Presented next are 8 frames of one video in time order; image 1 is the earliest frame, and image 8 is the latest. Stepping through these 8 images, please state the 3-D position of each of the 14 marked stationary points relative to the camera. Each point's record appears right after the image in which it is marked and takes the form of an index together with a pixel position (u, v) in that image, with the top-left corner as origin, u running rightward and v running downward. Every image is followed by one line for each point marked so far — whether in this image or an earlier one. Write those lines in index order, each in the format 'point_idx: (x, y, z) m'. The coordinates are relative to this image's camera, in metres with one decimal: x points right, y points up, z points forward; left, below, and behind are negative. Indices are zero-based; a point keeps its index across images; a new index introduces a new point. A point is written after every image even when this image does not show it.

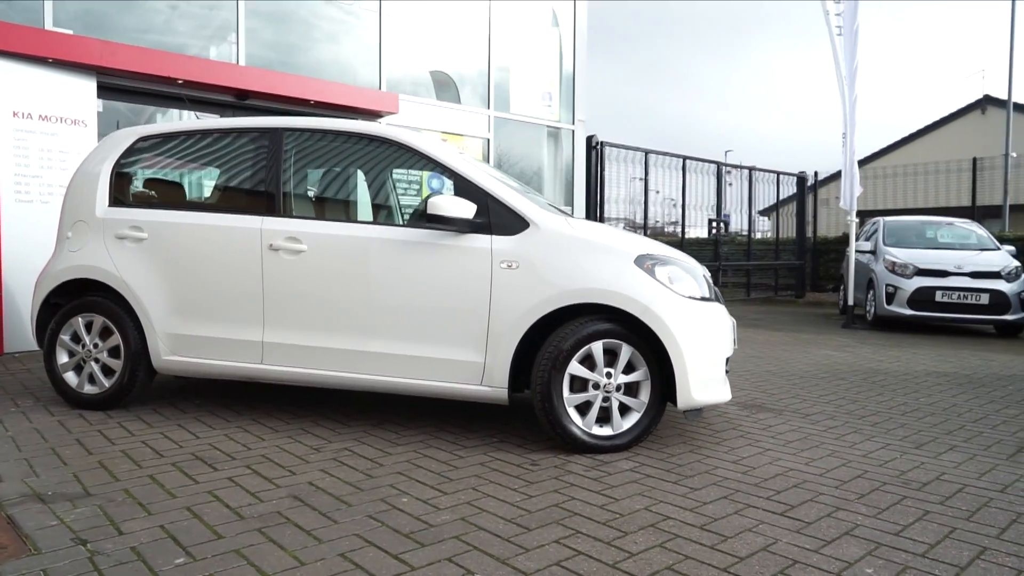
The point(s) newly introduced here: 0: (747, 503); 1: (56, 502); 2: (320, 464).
0: (+1.2, -1.0, +3.4) m
1: (-2.1, -1.0, +3.3) m
2: (-1.0, -1.0, +3.9) m
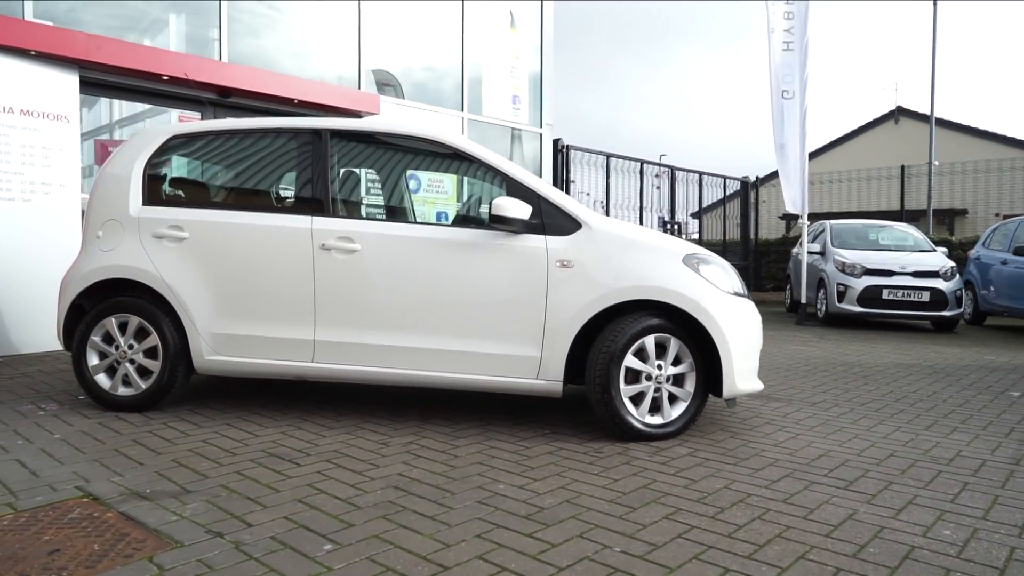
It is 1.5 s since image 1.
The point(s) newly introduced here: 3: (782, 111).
0: (+1.6, -1.0, +3.8) m
1: (-1.6, -1.0, +3.3) m
2: (-0.6, -1.0, +4.1) m
3: (+4.8, +3.2, +12.8) m
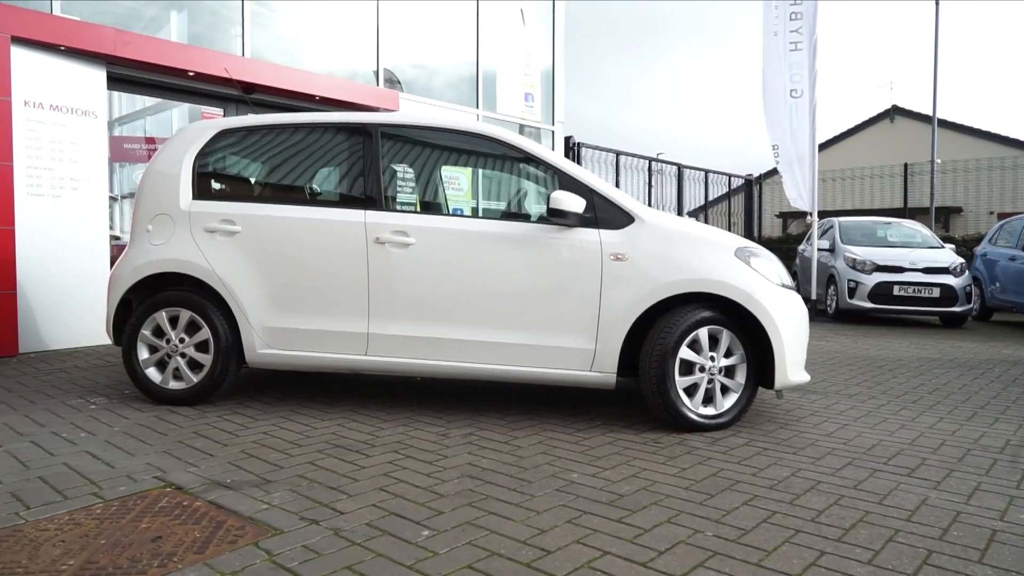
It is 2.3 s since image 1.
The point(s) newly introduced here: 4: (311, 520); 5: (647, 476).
0: (+2.0, -1.0, +3.9) m
1: (-1.2, -0.9, +3.4) m
2: (-0.3, -0.9, +4.1) m
3: (+5.0, +3.2, +12.9) m
4: (-0.8, -1.0, +3.0) m
5: (+0.7, -1.0, +3.6) m
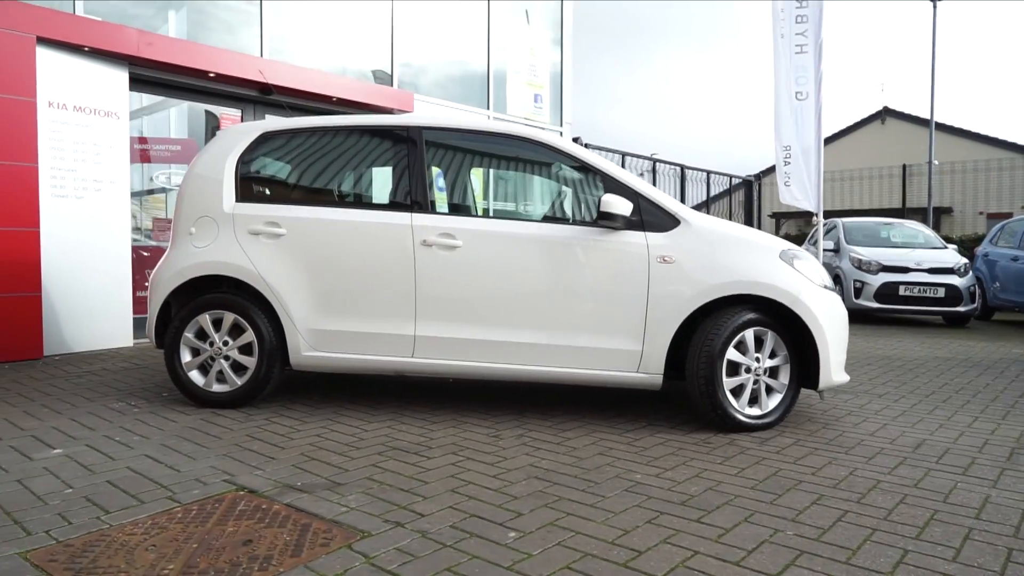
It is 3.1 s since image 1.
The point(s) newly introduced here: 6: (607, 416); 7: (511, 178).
0: (+2.3, -1.0, +3.9) m
1: (-0.9, -1.0, +3.4) m
2: (0.0, -0.9, +4.1) m
3: (+5.2, +3.2, +13.0) m
4: (-0.5, -1.0, +3.0) m
5: (+1.0, -1.0, +3.7) m
6: (+0.6, -0.9, +4.8) m
7: (0.0, +0.8, +4.9) m
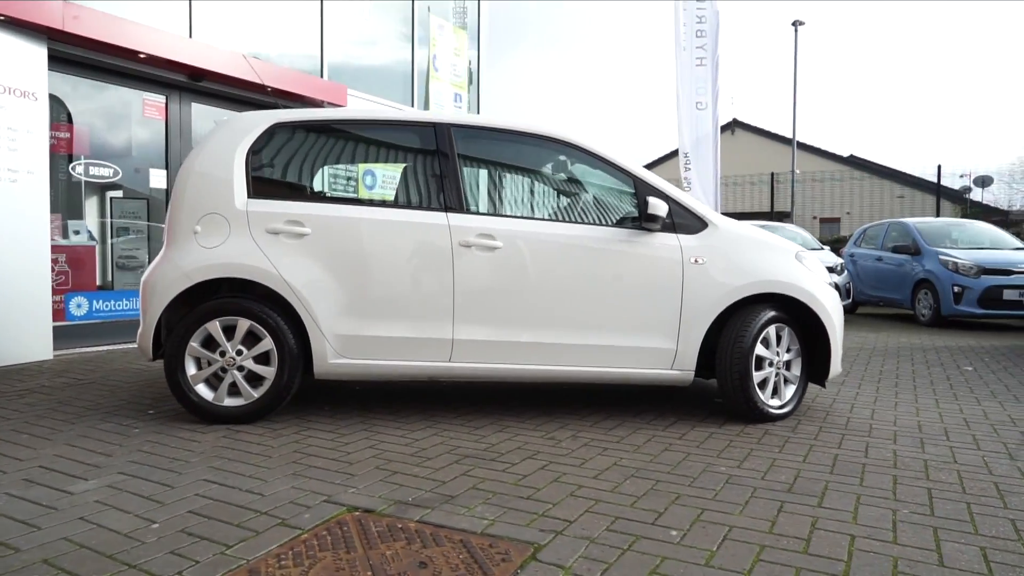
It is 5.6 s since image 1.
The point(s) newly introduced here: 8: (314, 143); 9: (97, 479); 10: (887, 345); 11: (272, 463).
0: (+2.7, -1.0, +4.4) m
1: (-0.3, -1.0, +3.2) m
2: (+0.4, -0.9, +4.1) m
3: (+3.6, +3.3, +13.9) m
4: (+0.2, -1.0, +2.9) m
5: (+1.5, -1.0, +3.9) m
6: (+0.9, -0.9, +5.0) m
7: (+0.2, +0.8, +4.9) m
8: (-1.3, +1.0, +4.8) m
9: (-2.0, -0.9, +3.5) m
10: (+5.1, -0.8, +9.7) m
11: (-1.3, -0.9, +3.8) m
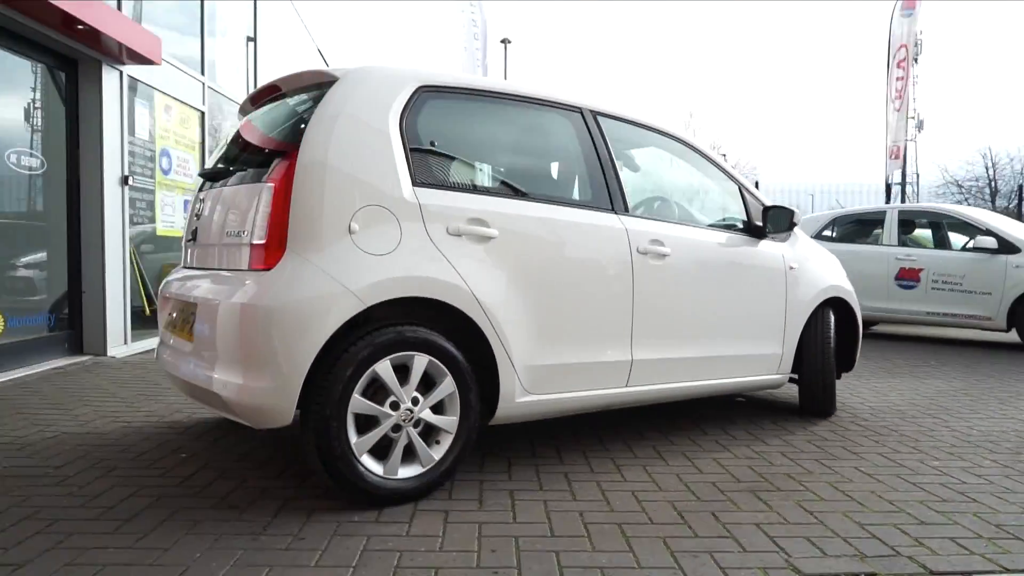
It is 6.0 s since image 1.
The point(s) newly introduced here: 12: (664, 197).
0: (+3.5, -1.0, +5.4) m
1: (+1.5, -1.0, +2.8) m
2: (+1.7, -1.0, +4.0) m
3: (-0.6, +3.2, +14.0) m
4: (+2.1, -1.0, +2.8) m
5: (+2.7, -1.0, +4.4) m
6: (+1.6, -0.9, +4.9) m
7: (+1.1, +0.7, +4.6) m
8: (-0.2, +0.9, +3.7) m
9: (-0.1, -1.0, +2.2) m
10: (+2.9, -0.8, +11.2) m
11: (+0.4, -1.0, +2.8) m
12: (+1.0, +0.6, +4.5) m
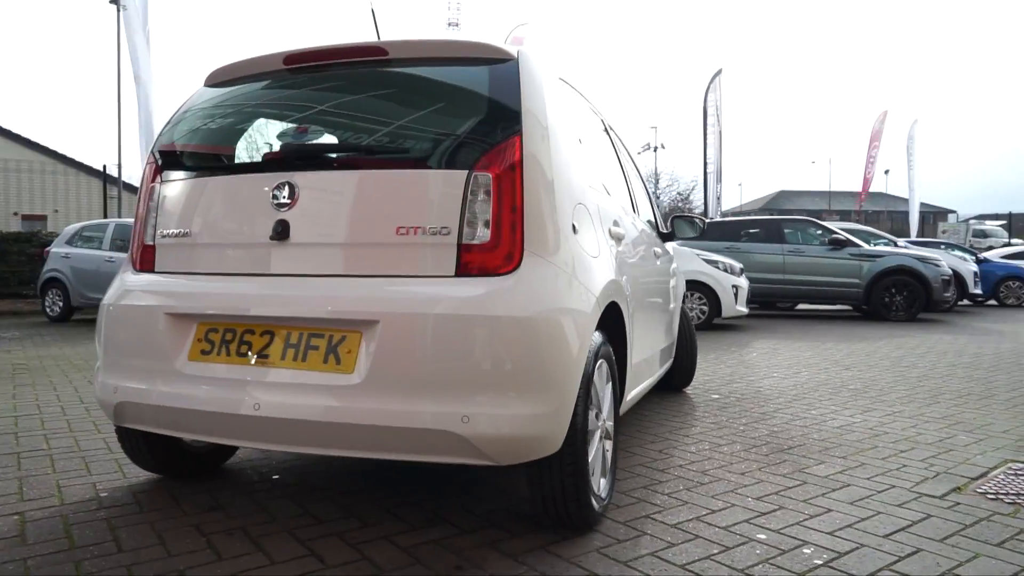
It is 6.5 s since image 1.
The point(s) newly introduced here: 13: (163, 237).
0: (+2.4, -0.9, +7.1) m
1: (+2.3, -1.0, +3.8) m
2: (+1.7, -1.0, +4.9) m
3: (-6.0, +3.1, +11.8) m
4: (+2.7, -1.0, +4.2) m
5: (+2.4, -0.9, +5.8) m
6: (+1.2, -0.9, +5.7) m
7: (+0.9, +0.7, +5.0) m
8: (+0.3, +0.9, +3.6) m
9: (+1.3, -1.0, +2.4) m
10: (-1.4, -0.8, +11.5) m
11: (+1.3, -1.0, +3.2) m
12: (+0.8, +0.6, +4.9) m
13: (-1.6, +0.2, +3.2) m
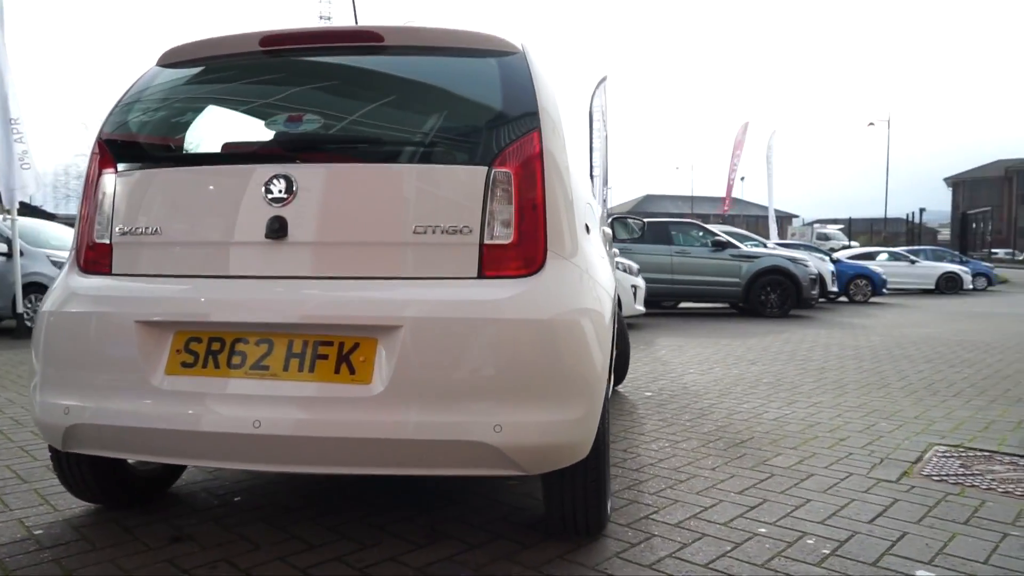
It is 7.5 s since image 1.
0: (+1.7, -0.9, +7.4) m
1: (+2.1, -1.0, +4.1) m
2: (+1.4, -1.0, +5.1) m
3: (-7.5, +3.0, +10.5) m
4: (+2.5, -1.0, +4.5) m
5: (+1.9, -0.9, +6.1) m
6: (+0.7, -0.9, +5.7) m
7: (+0.5, +0.7, +5.0) m
8: (+0.2, +0.9, +3.5) m
9: (+1.4, -1.0, +2.6) m
10: (-2.8, -0.8, +11.0) m
11: (+1.3, -1.0, +3.4) m
12: (+0.5, +0.6, +4.9) m
13: (-1.6, +0.2, +2.8) m
